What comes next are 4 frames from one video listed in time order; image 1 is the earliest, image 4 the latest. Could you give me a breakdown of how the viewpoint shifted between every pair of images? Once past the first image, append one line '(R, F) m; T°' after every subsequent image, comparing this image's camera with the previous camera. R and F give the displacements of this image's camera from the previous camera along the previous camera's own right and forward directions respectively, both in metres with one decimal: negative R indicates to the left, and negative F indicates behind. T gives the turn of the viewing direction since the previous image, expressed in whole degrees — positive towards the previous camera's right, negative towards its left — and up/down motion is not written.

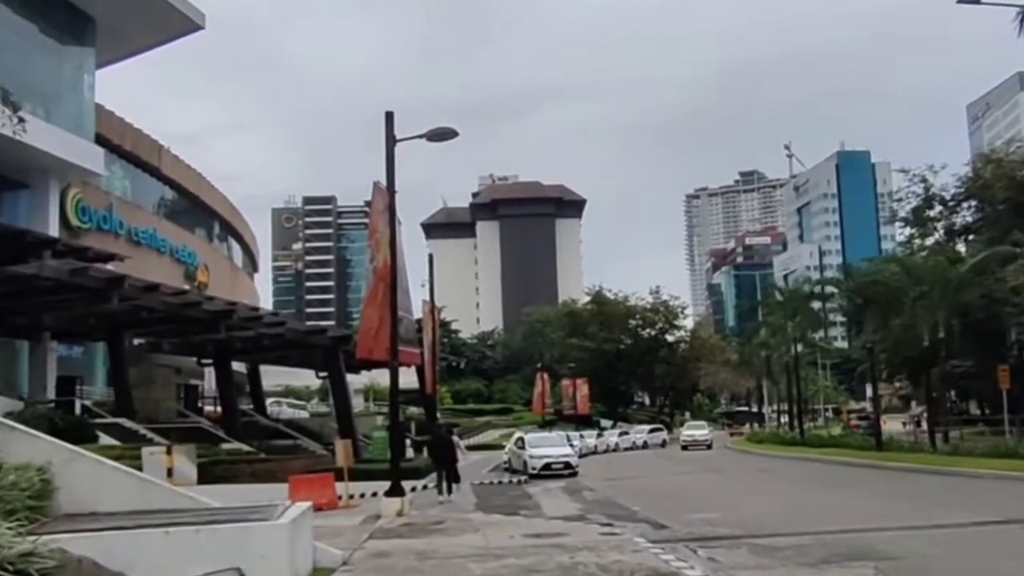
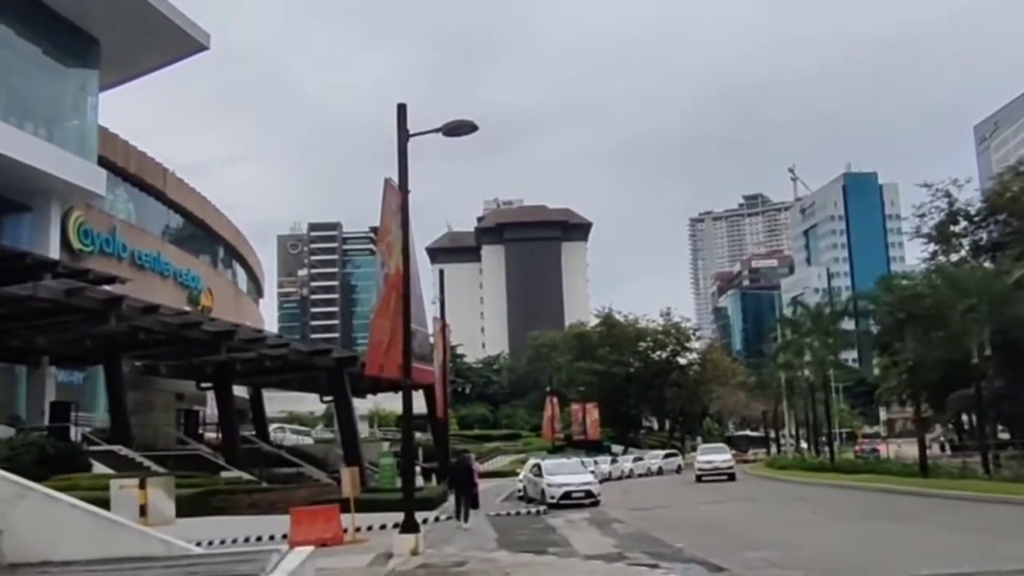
(-0.4, +1.7) m; 0°
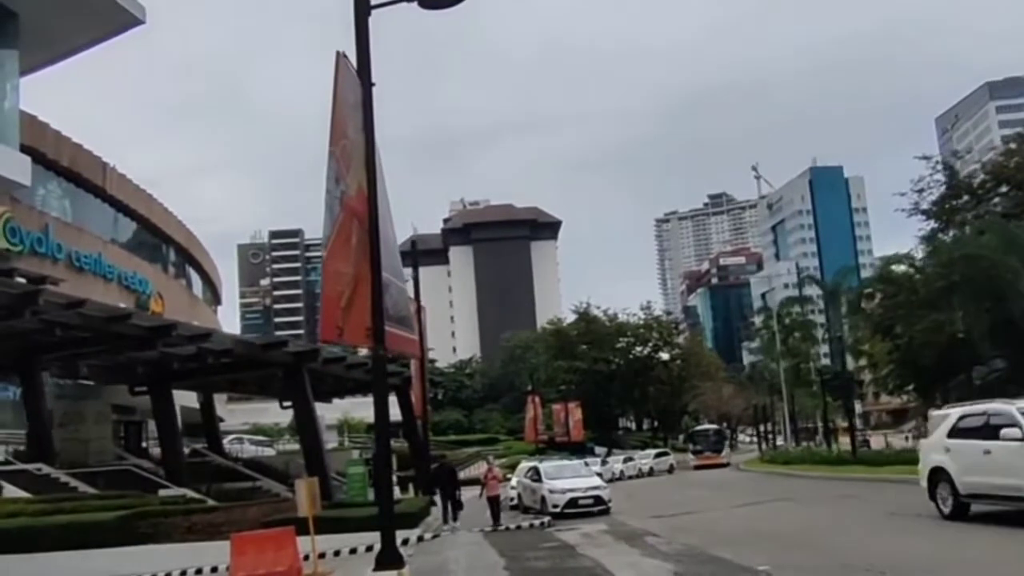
(-0.6, +4.3) m; +2°
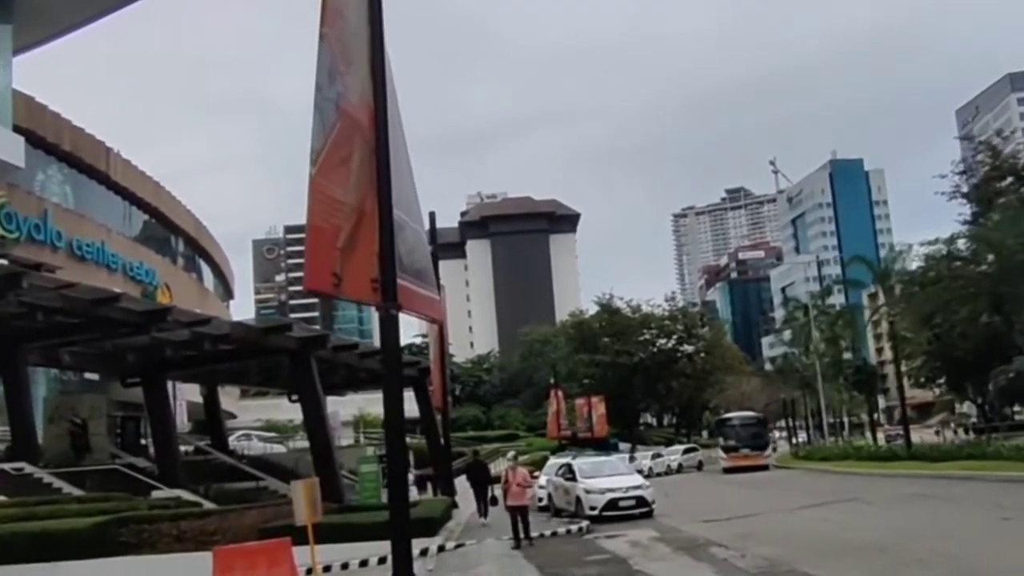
(-0.3, +2.6) m; -1°
